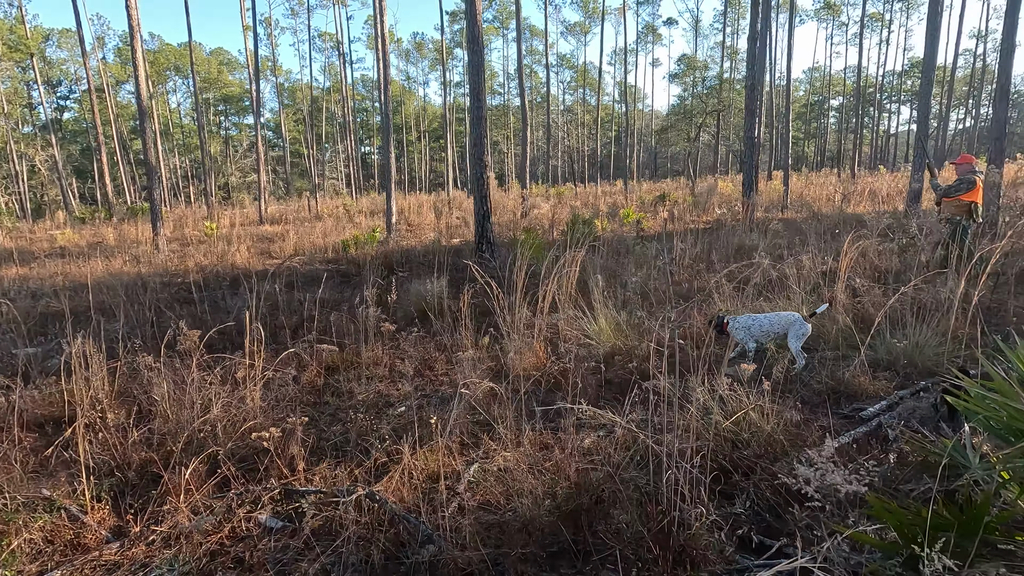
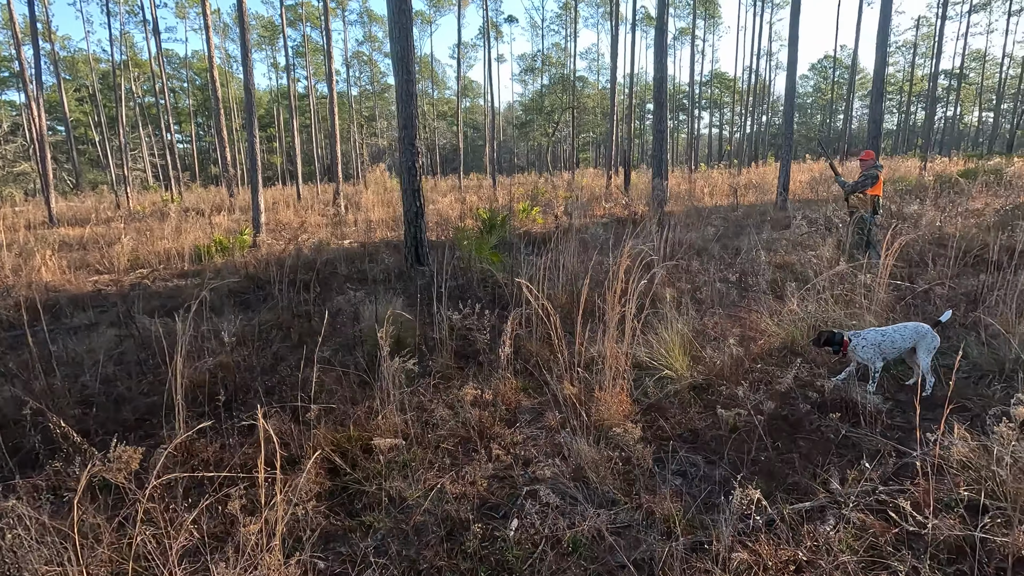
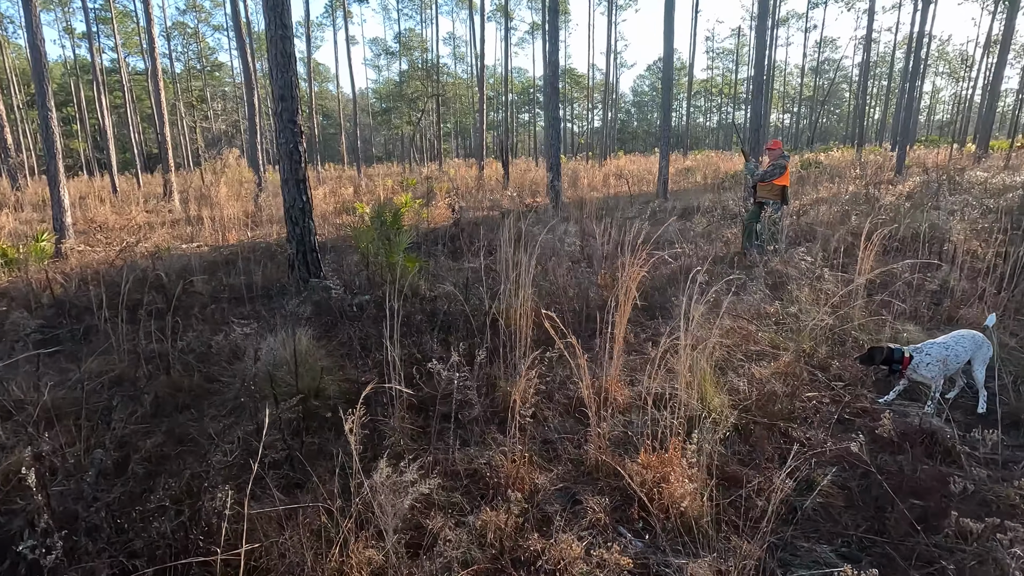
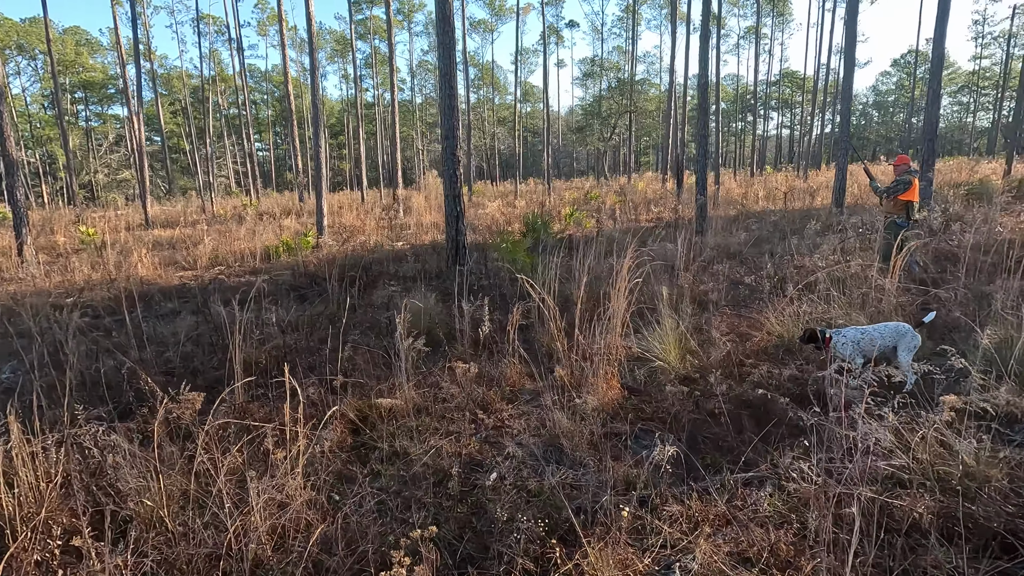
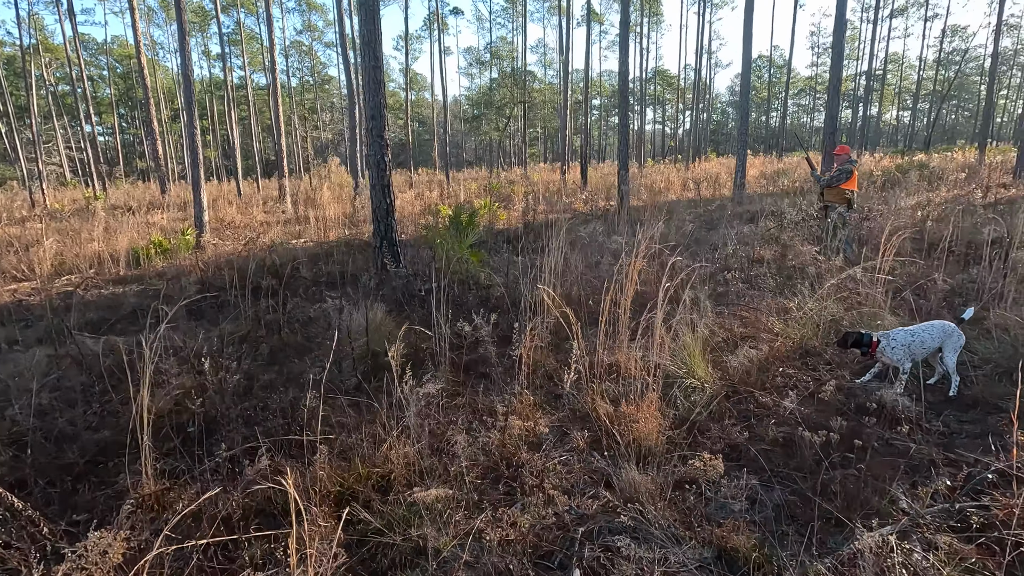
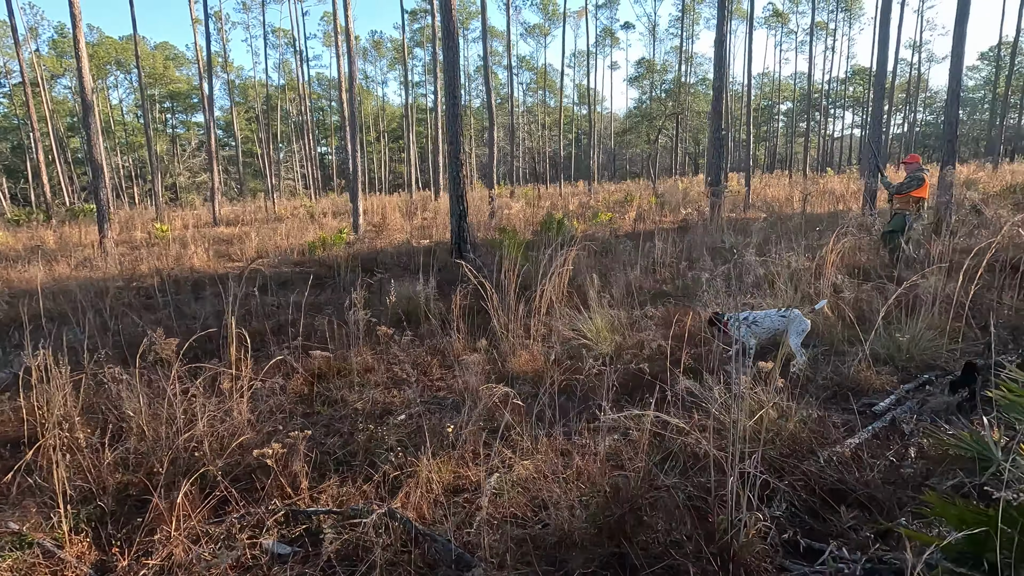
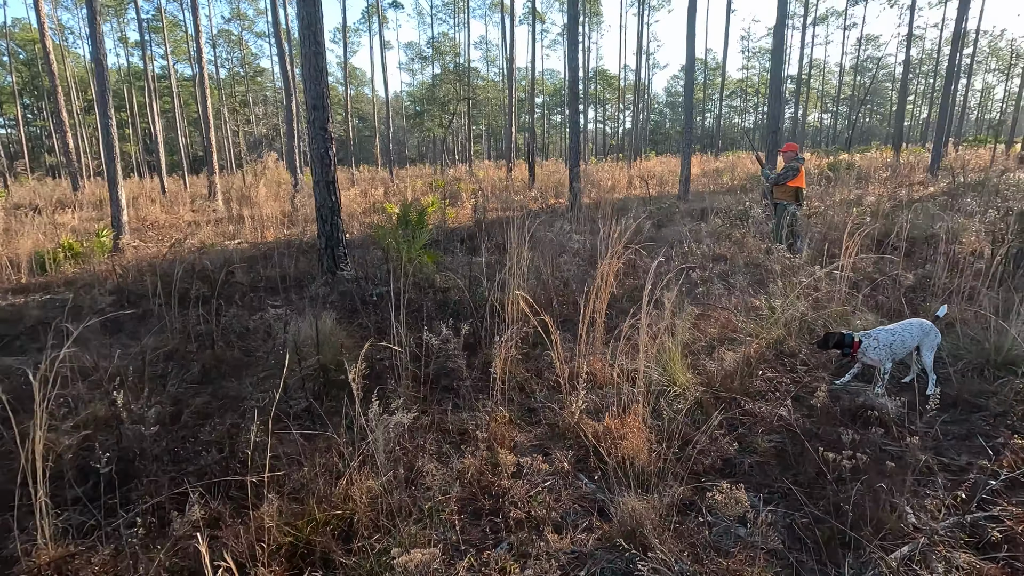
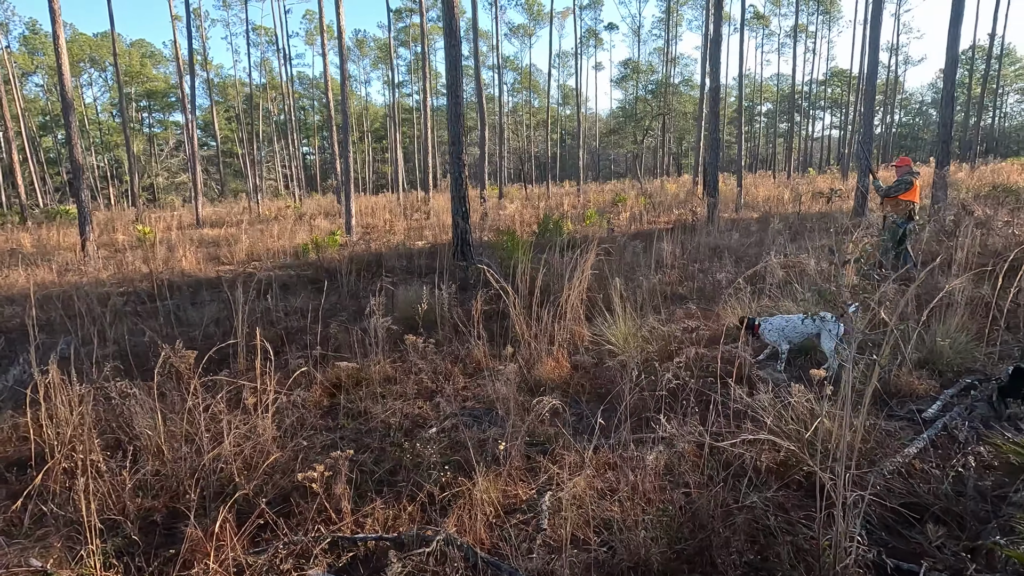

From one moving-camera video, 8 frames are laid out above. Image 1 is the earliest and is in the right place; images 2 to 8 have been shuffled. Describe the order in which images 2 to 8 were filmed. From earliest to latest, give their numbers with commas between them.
6, 8, 4, 2, 5, 7, 3
